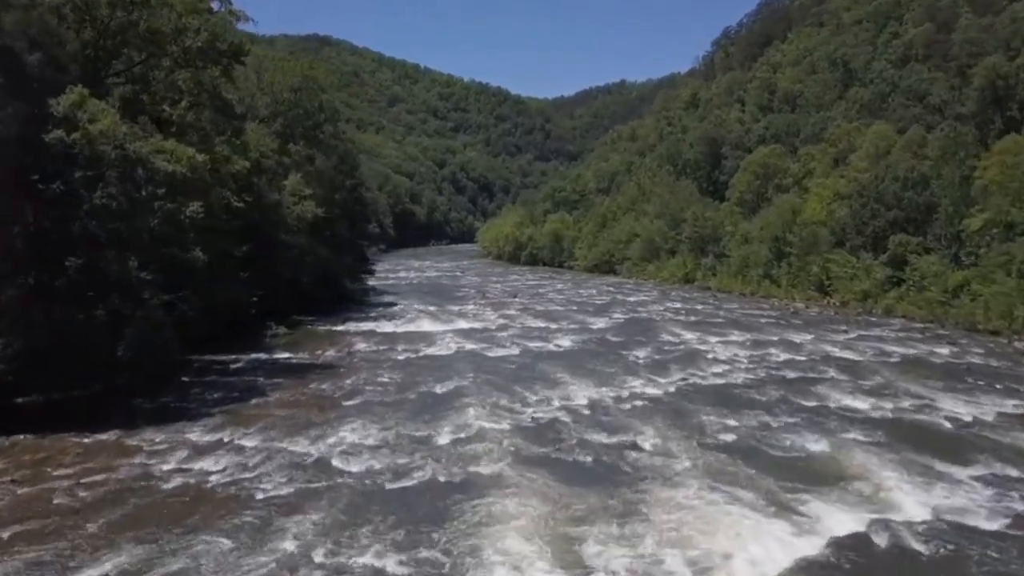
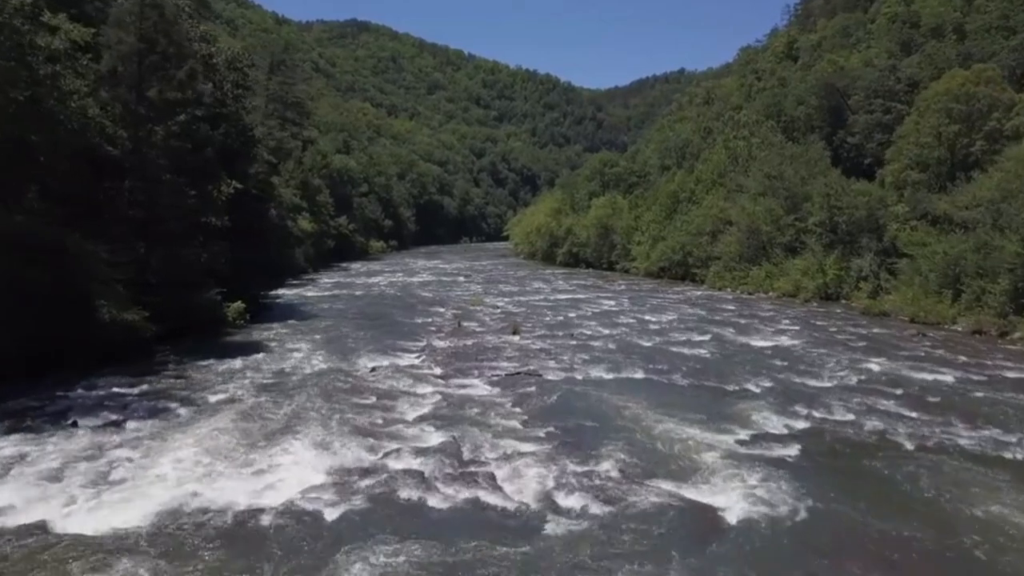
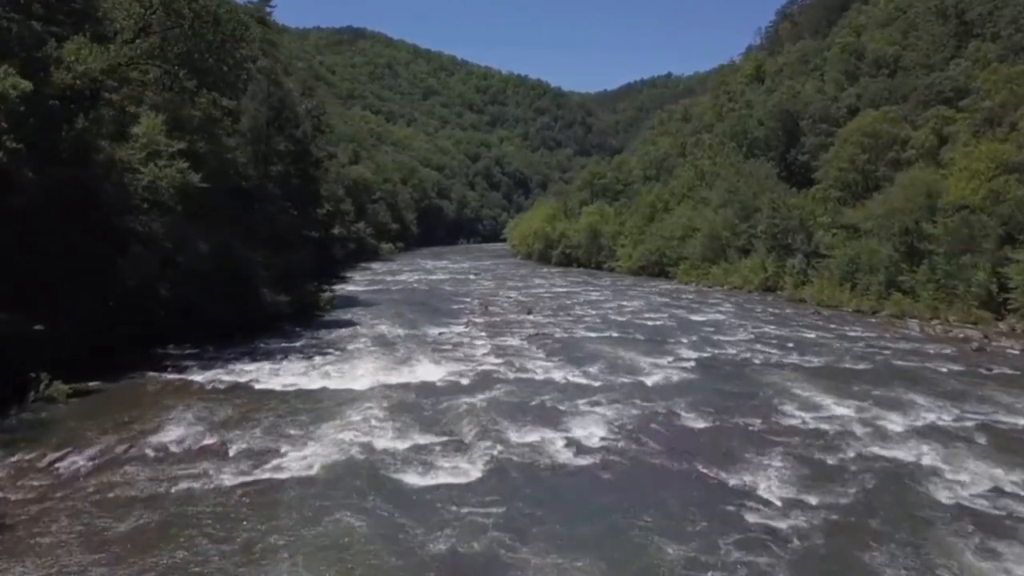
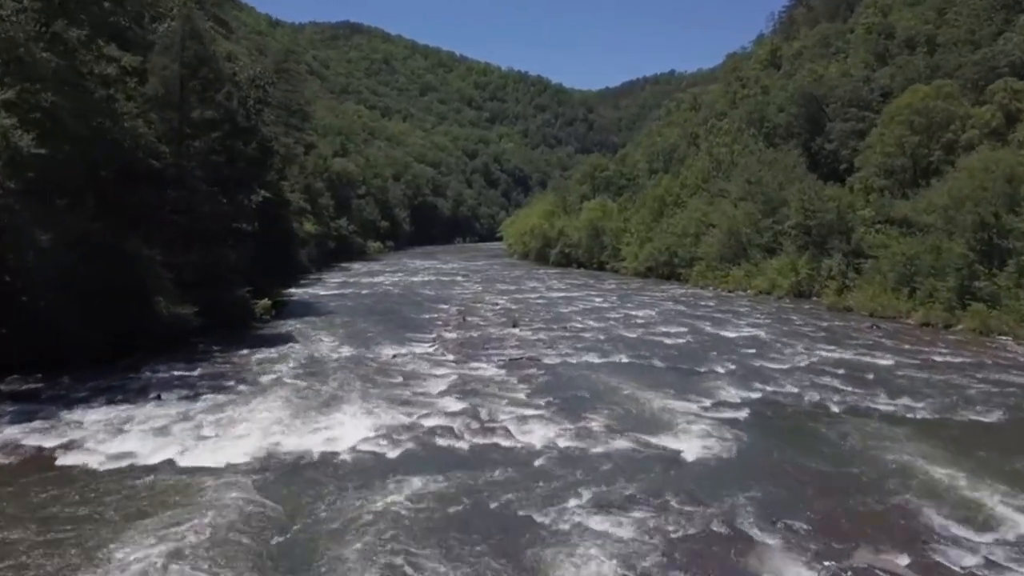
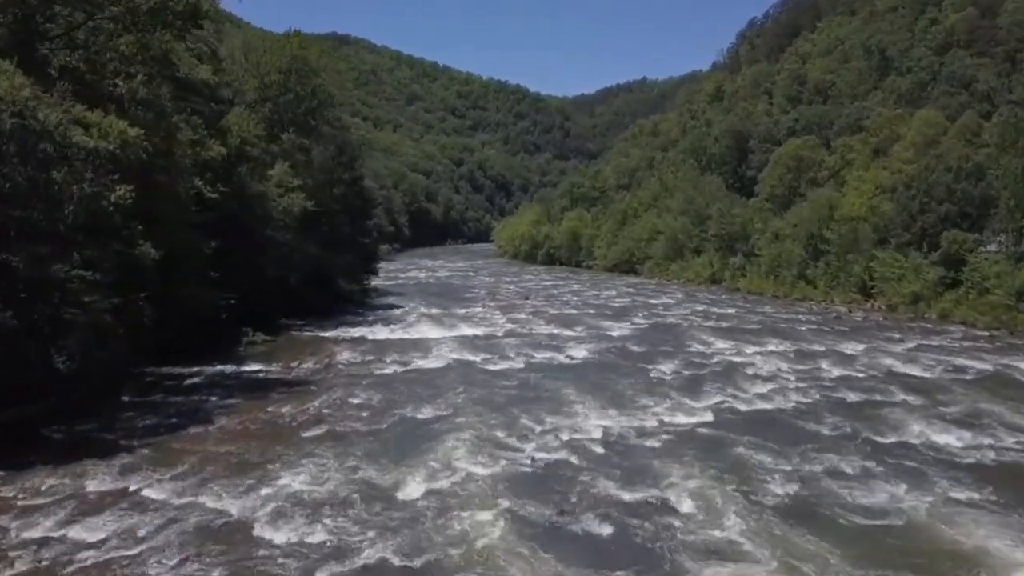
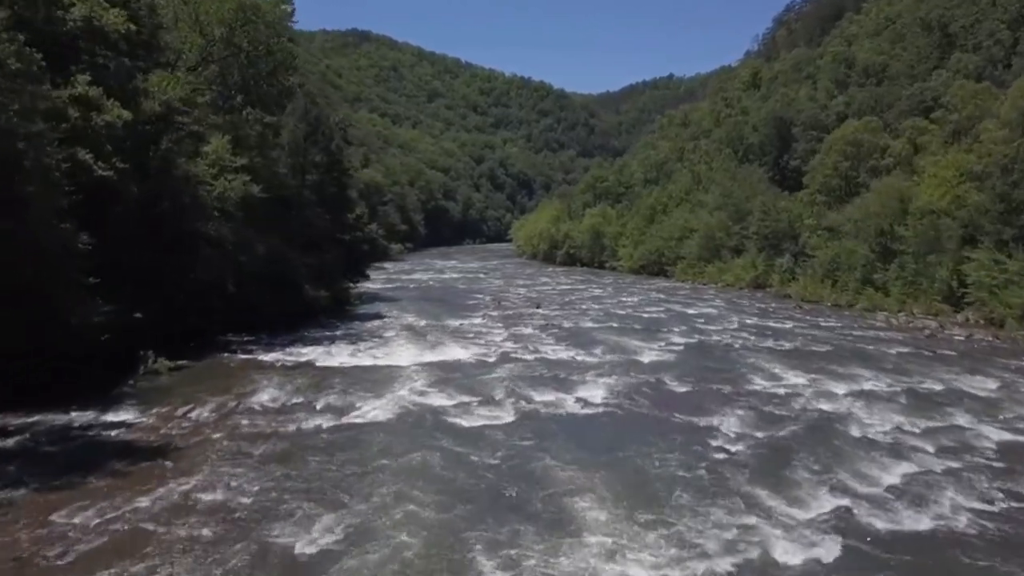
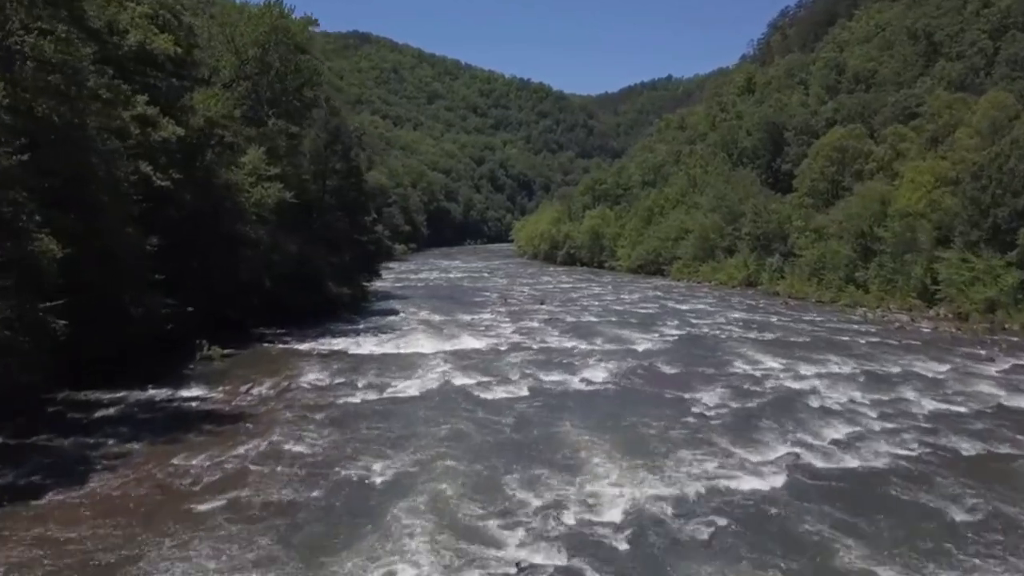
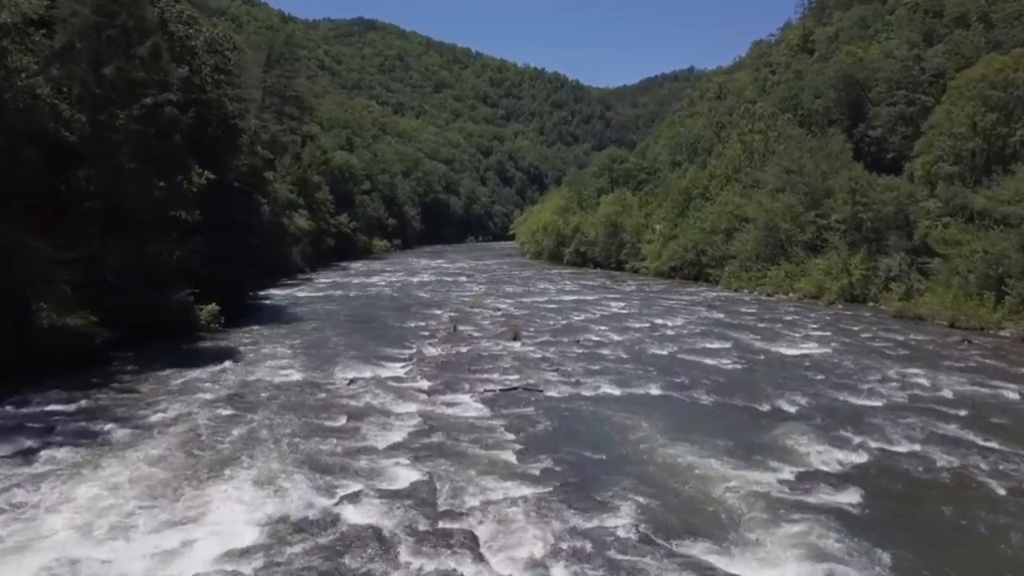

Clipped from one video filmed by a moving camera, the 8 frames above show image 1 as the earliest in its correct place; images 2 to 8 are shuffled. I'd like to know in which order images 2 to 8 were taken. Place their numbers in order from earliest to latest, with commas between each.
5, 7, 6, 3, 4, 2, 8
